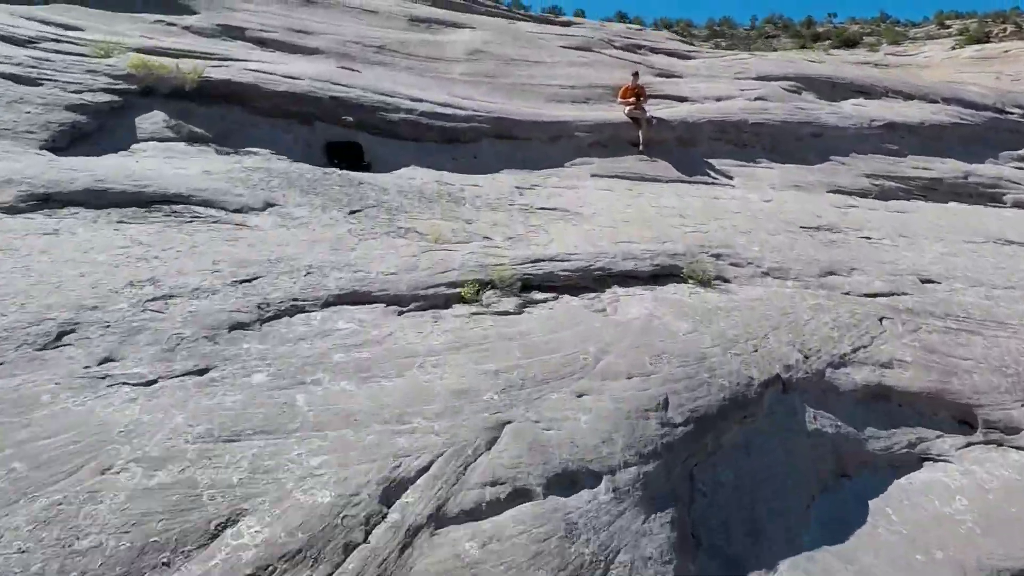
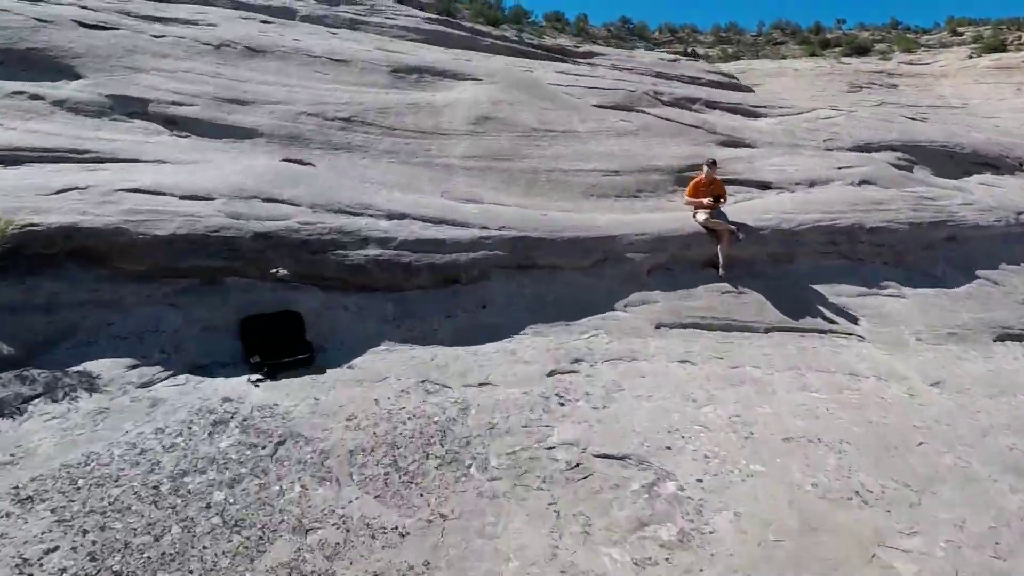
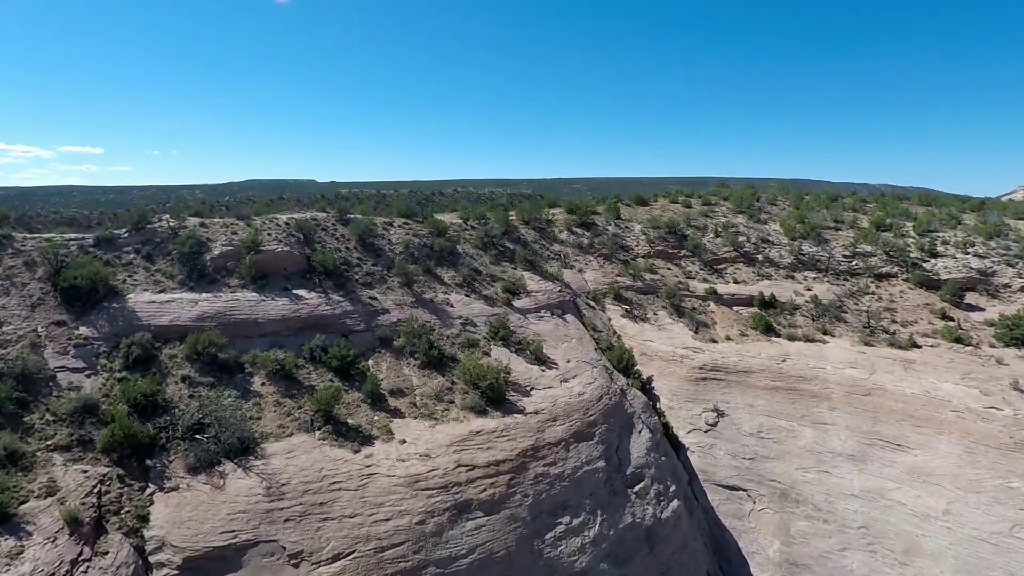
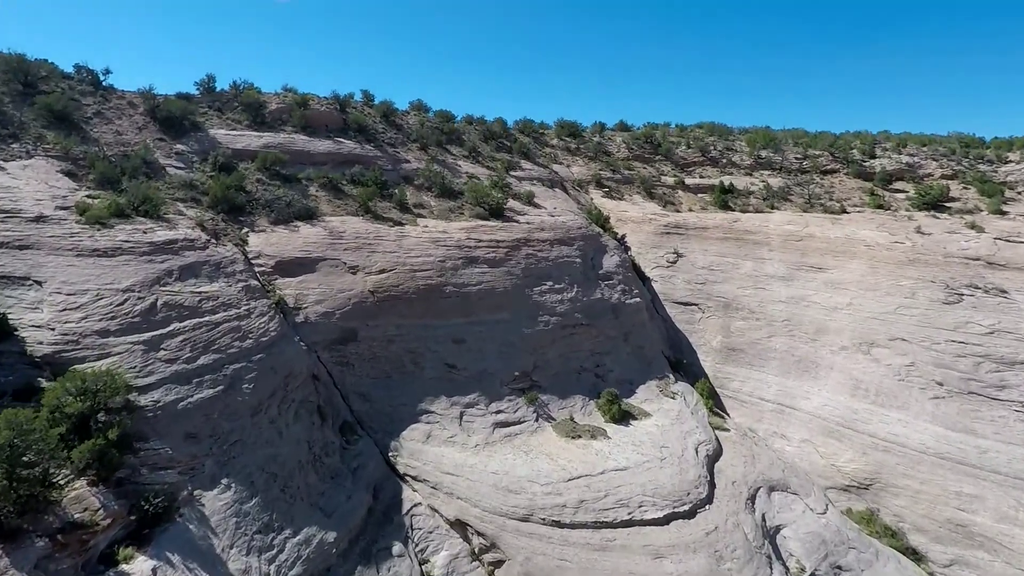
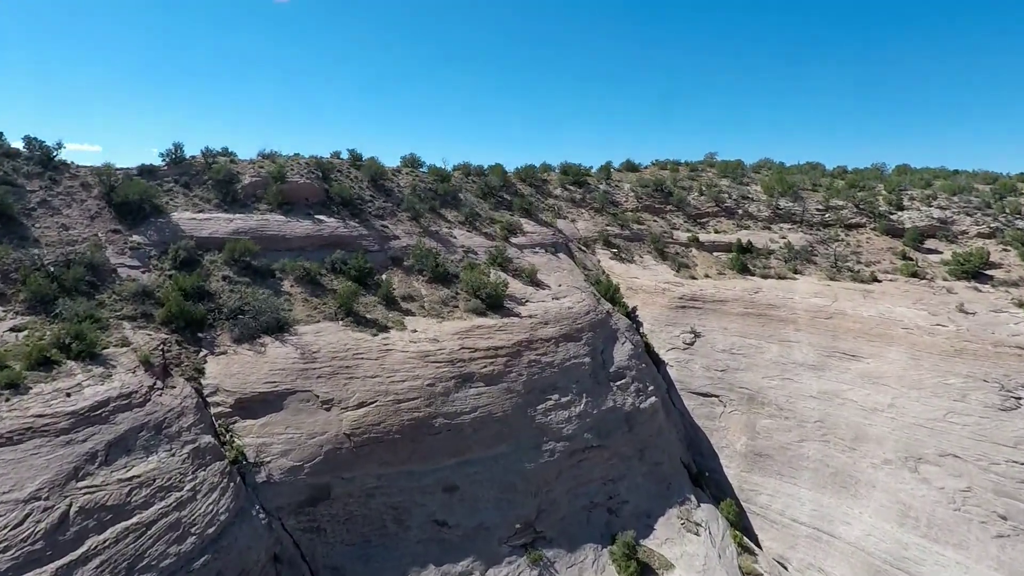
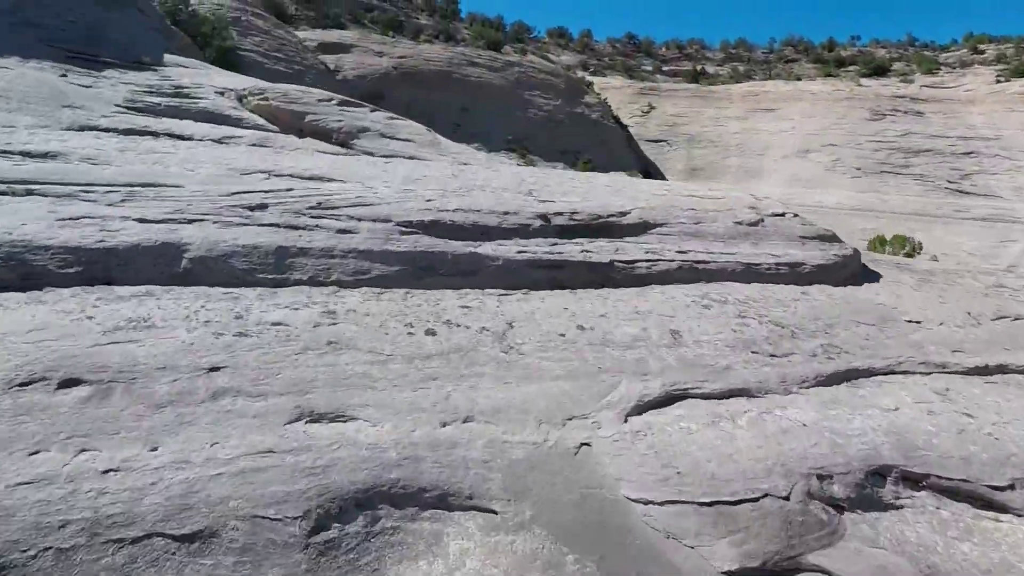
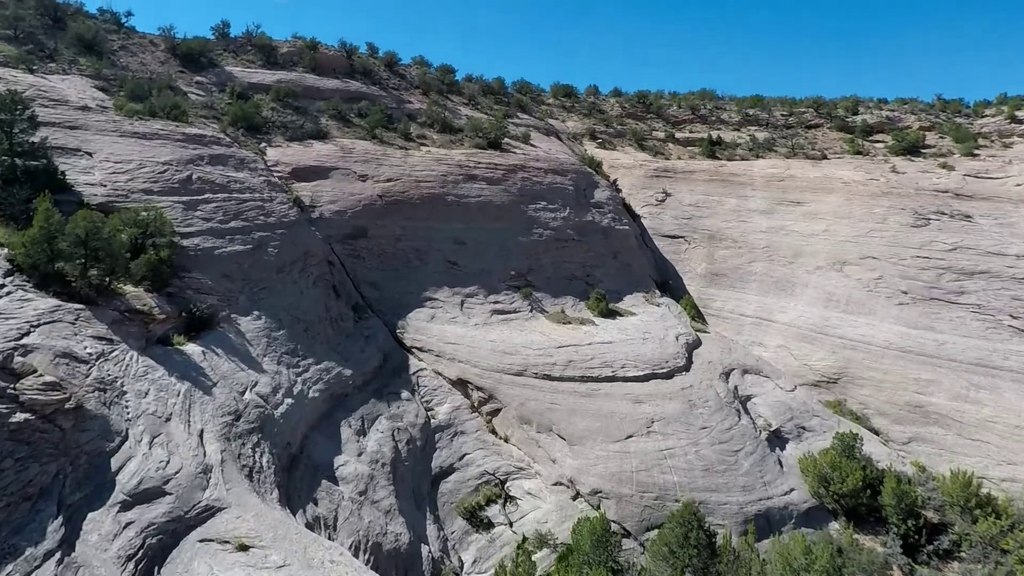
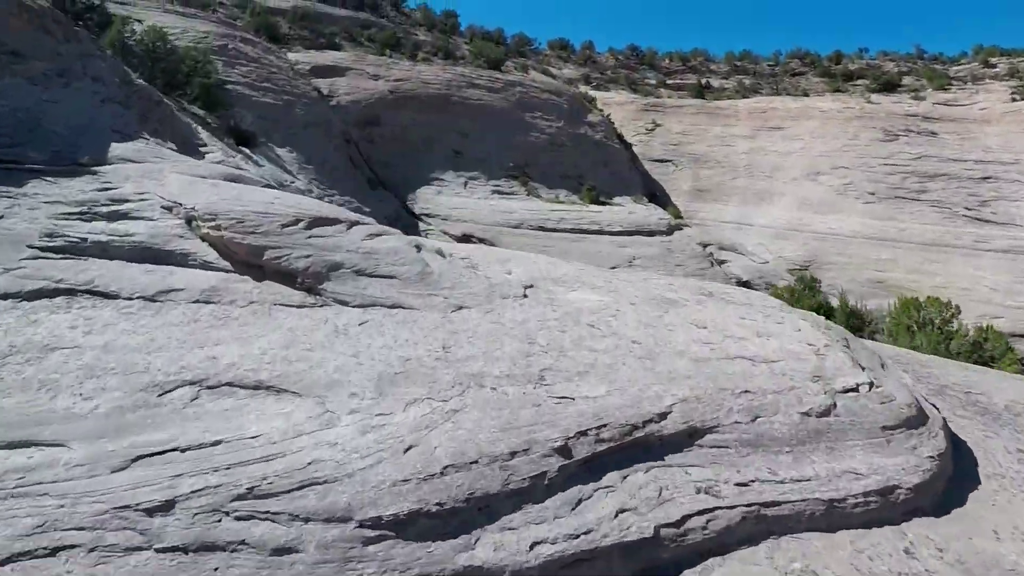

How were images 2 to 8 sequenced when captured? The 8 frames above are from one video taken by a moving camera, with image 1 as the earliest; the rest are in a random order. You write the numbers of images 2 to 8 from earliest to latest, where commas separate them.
2, 6, 8, 7, 4, 5, 3
